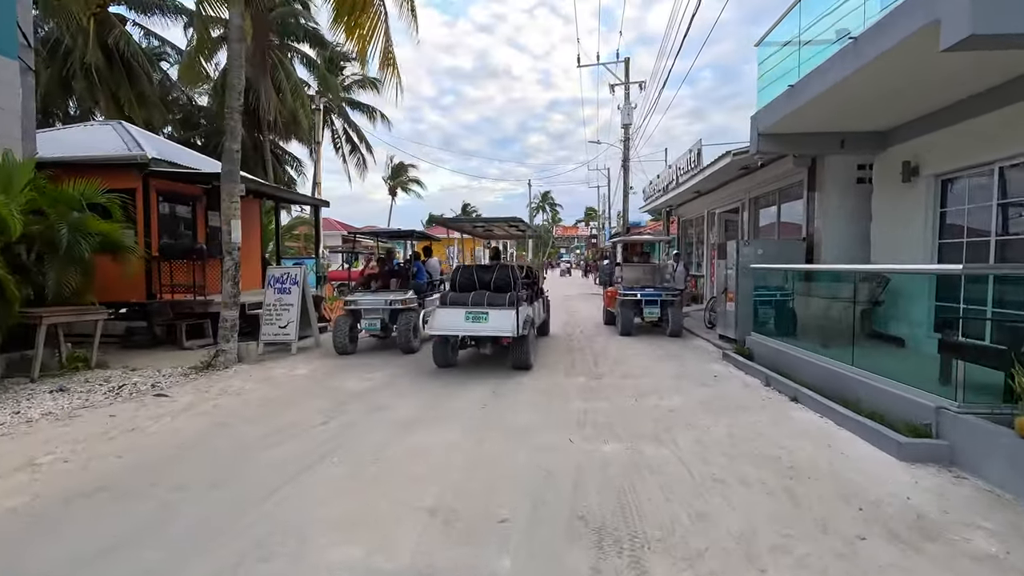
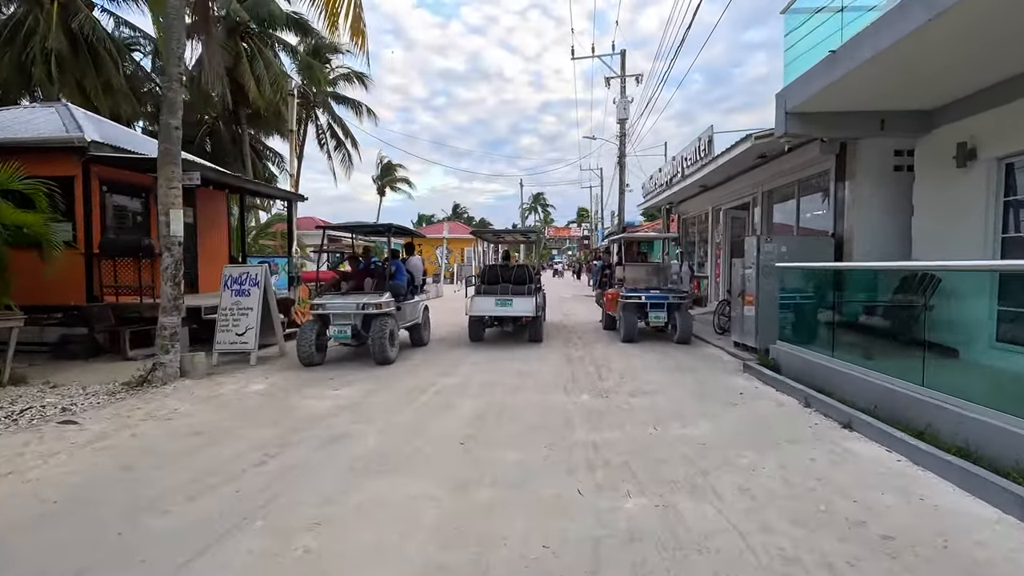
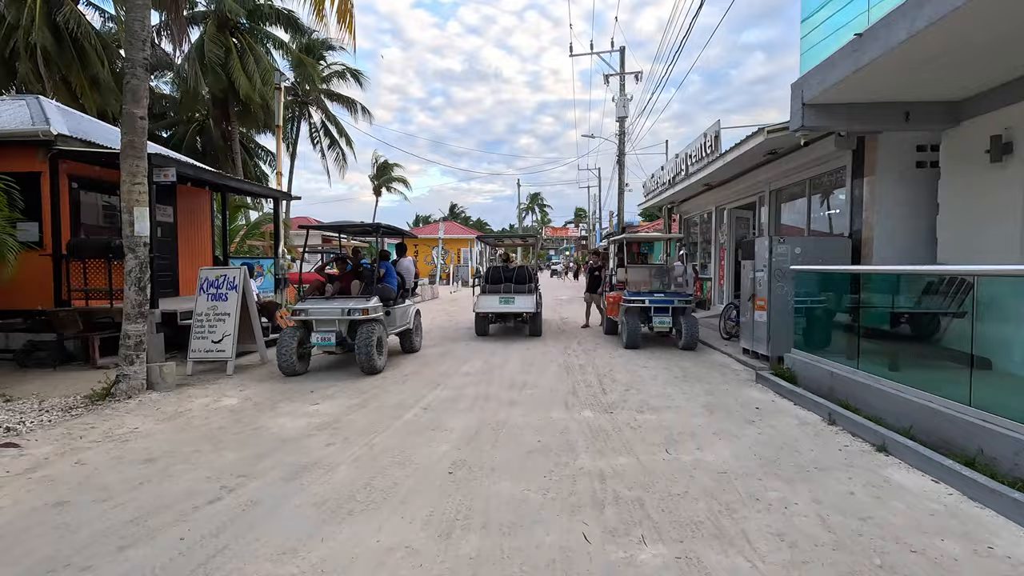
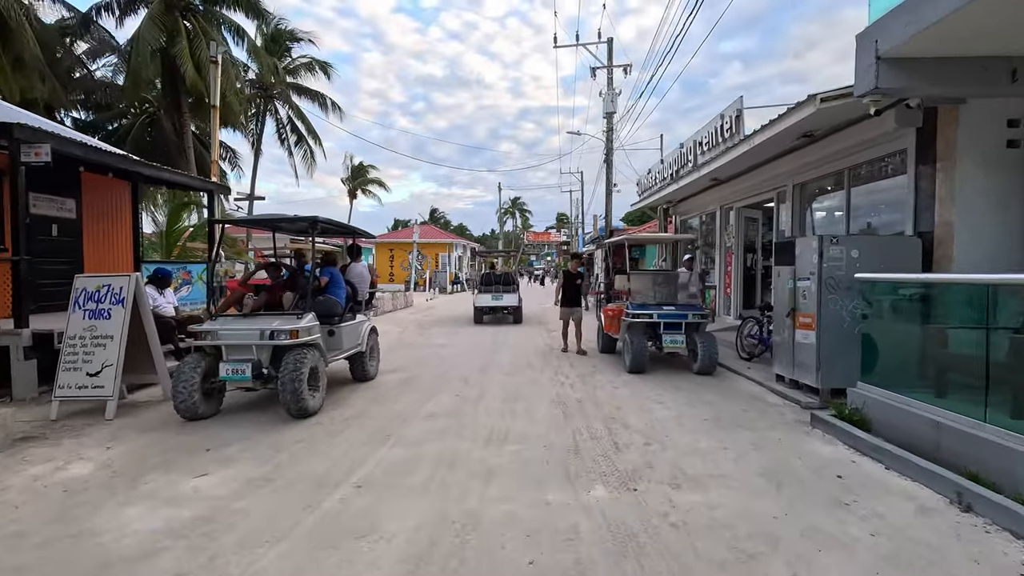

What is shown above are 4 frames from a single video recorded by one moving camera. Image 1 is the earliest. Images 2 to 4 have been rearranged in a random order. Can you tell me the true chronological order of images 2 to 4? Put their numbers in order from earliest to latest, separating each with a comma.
2, 3, 4
